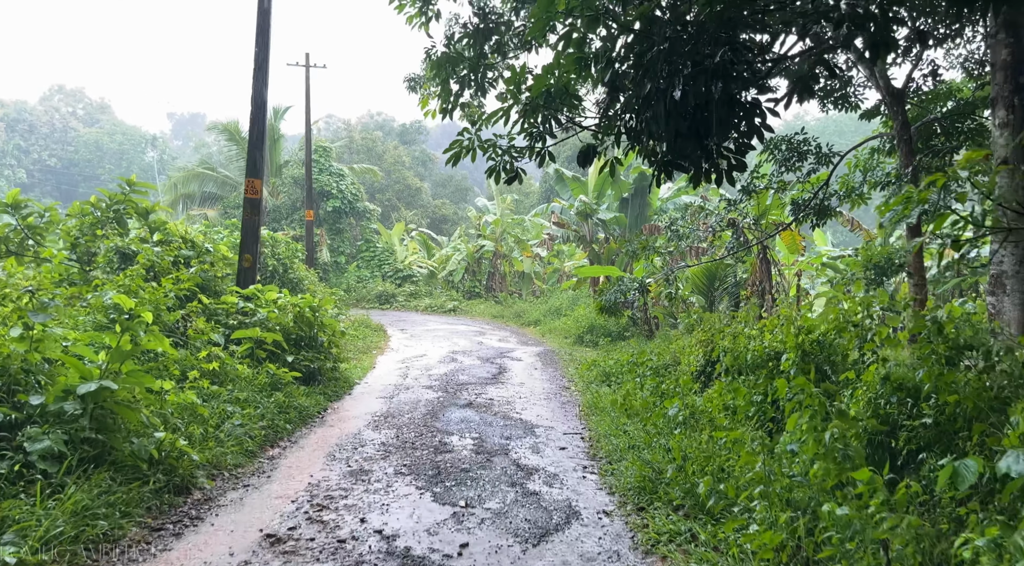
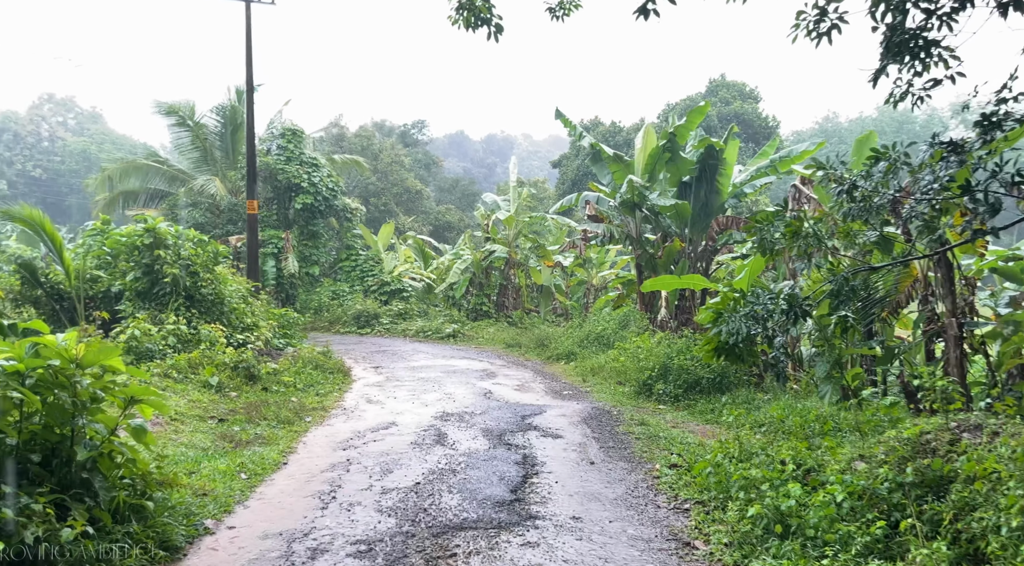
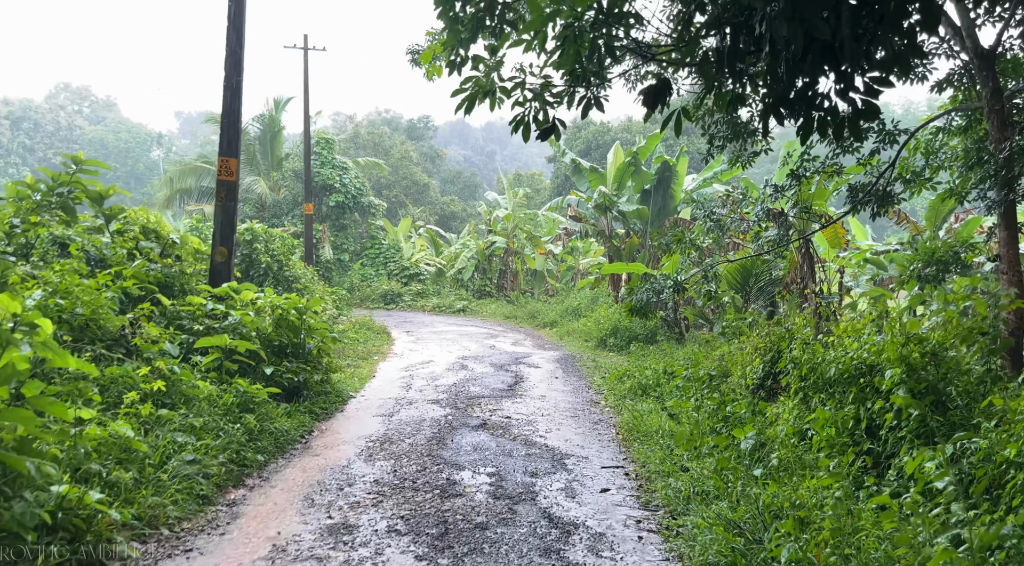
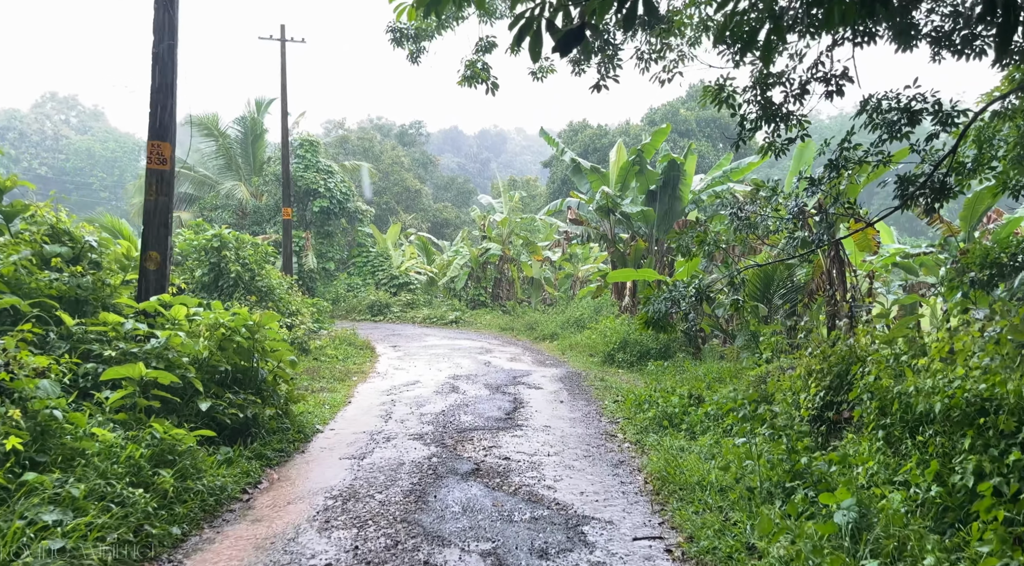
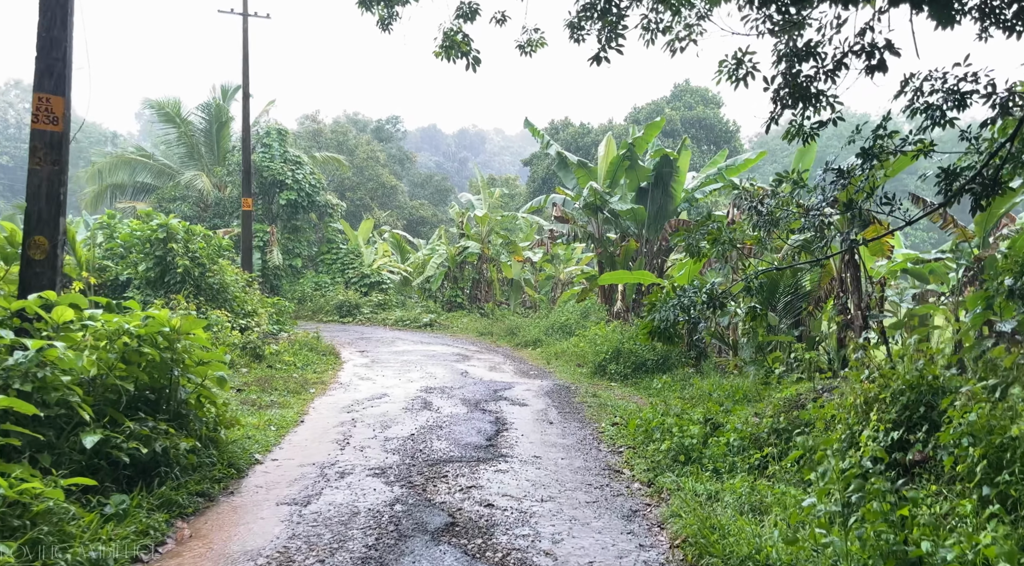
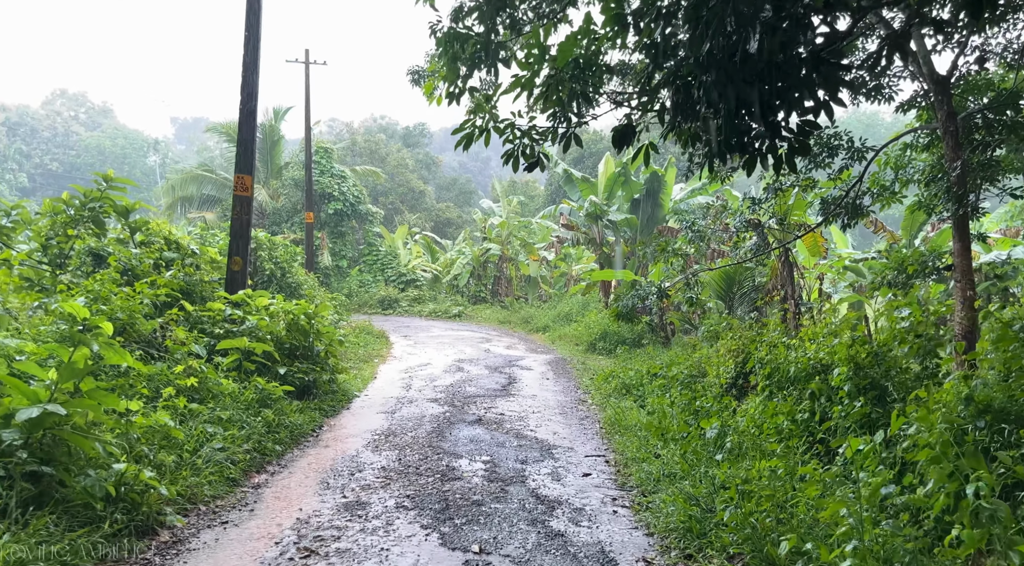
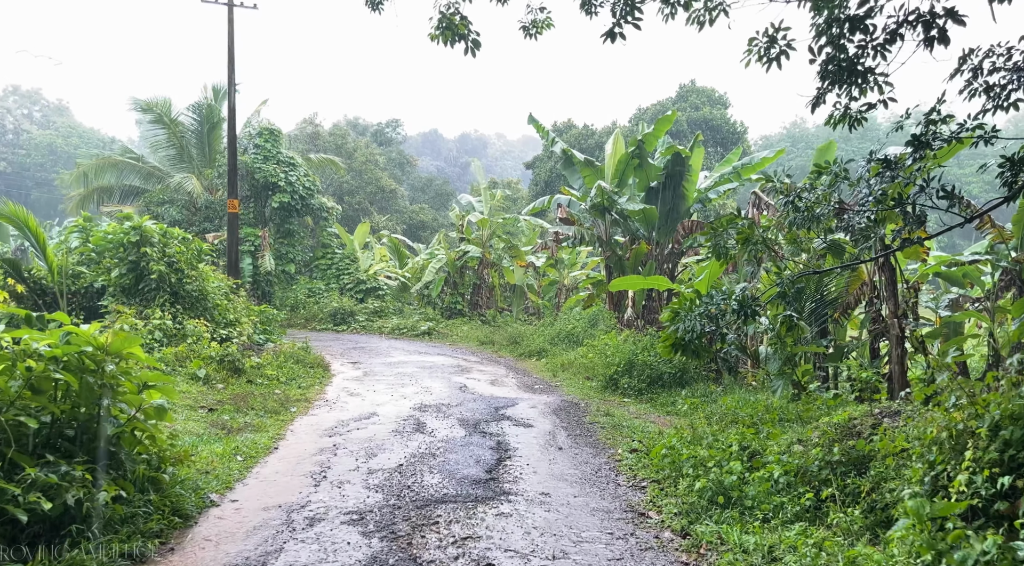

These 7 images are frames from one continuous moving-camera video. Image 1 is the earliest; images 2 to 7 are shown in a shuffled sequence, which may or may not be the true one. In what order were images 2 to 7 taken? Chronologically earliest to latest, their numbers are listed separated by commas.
6, 3, 4, 5, 7, 2
